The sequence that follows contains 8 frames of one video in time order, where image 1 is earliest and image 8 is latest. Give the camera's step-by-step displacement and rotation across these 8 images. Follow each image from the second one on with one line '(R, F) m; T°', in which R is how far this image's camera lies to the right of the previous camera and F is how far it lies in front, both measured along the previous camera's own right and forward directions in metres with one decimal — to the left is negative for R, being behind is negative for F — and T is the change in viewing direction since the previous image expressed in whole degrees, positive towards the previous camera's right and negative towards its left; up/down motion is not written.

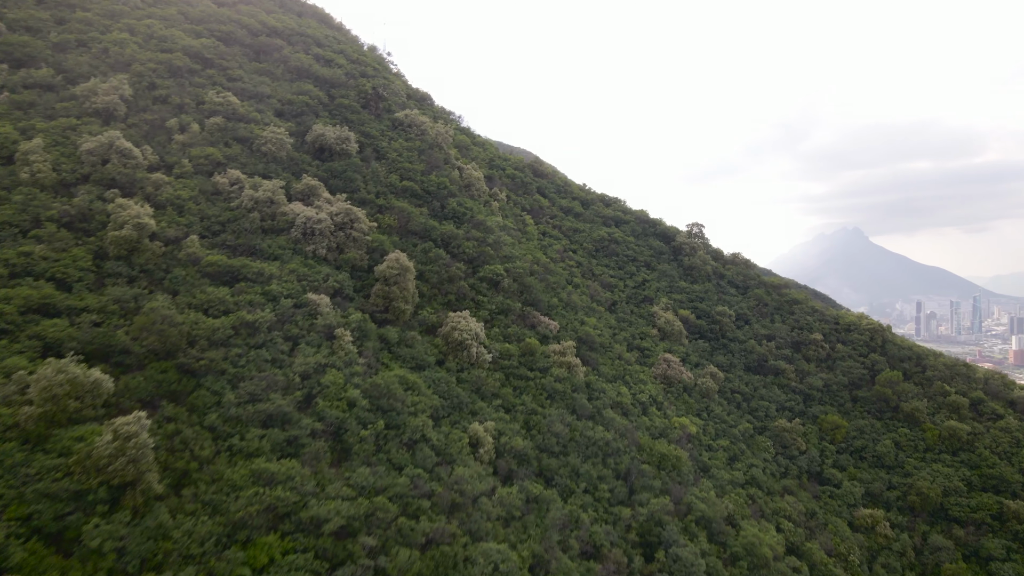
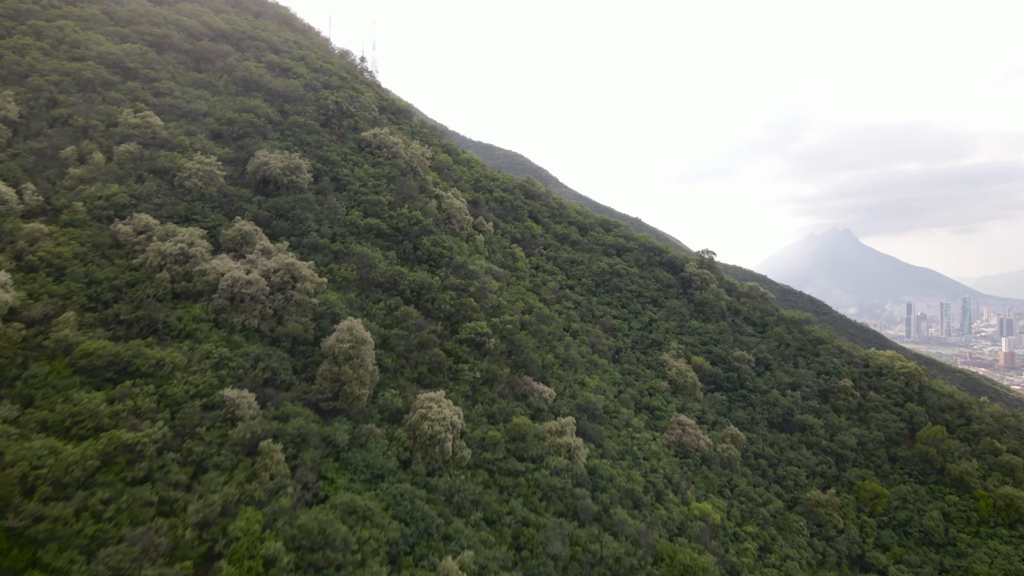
(+0.1, +4.0) m; +1°
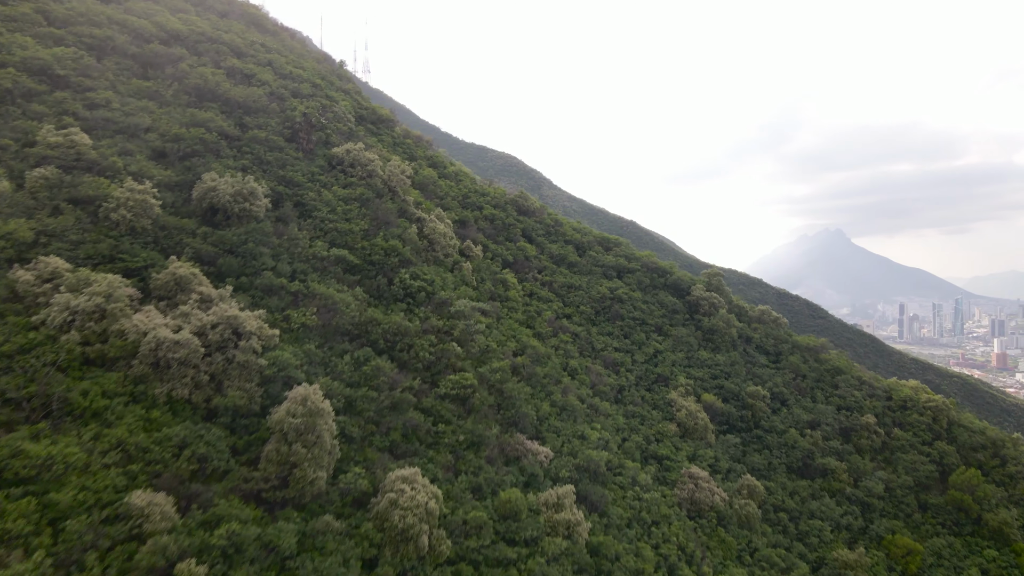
(+0.1, +2.6) m; 0°
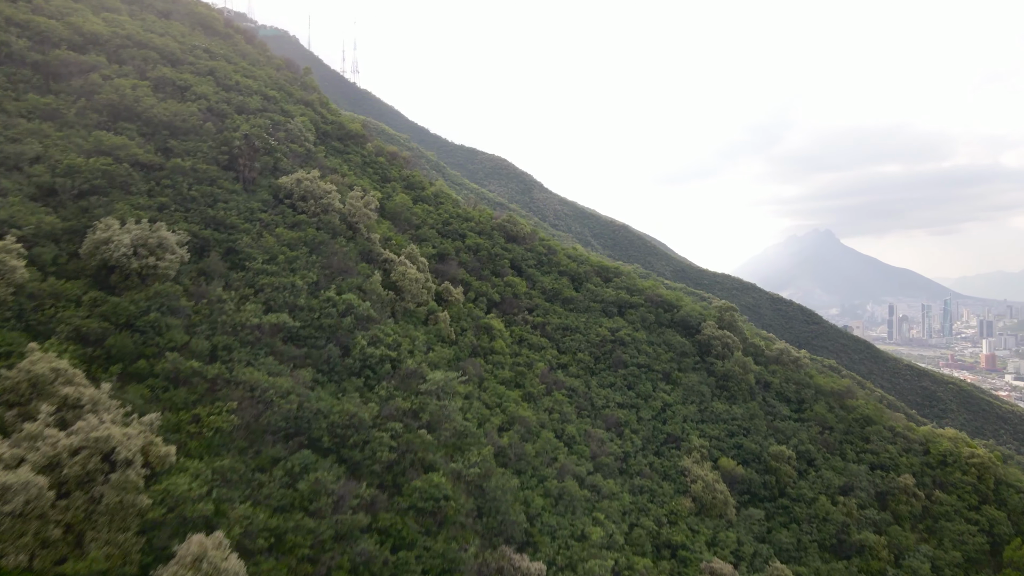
(+0.1, +3.4) m; +1°
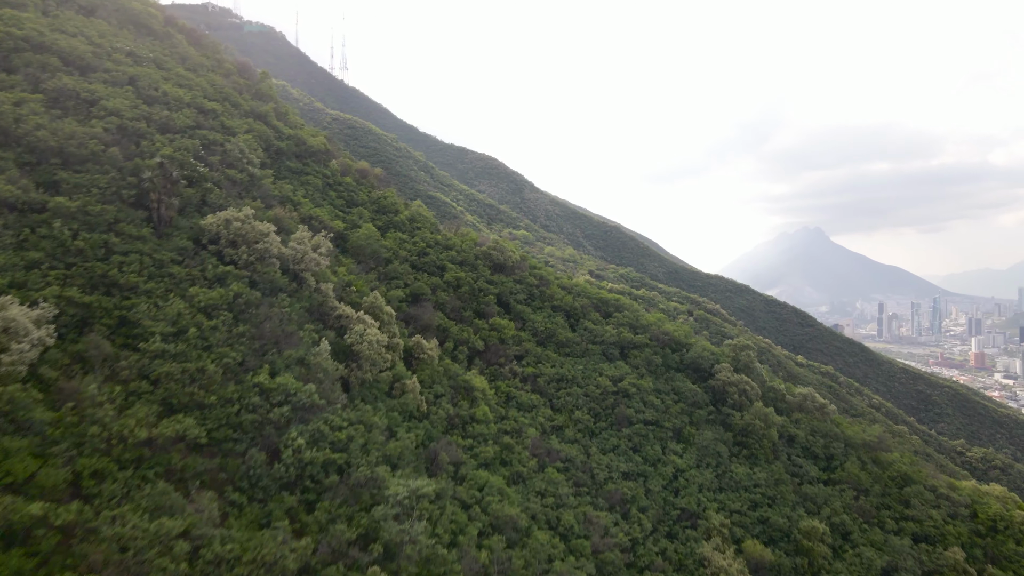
(+0.1, +3.3) m; +1°
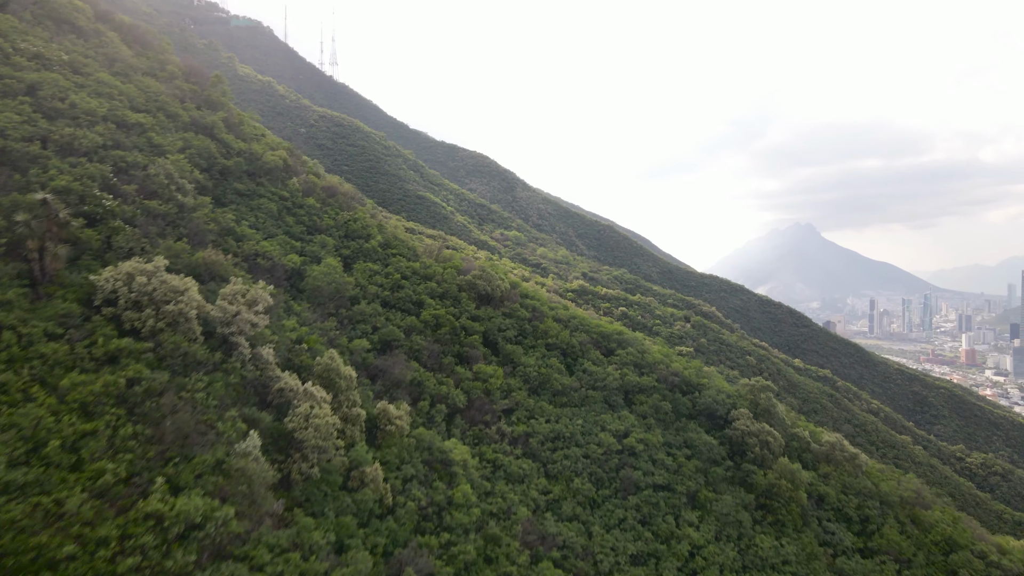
(+0.1, +2.9) m; +1°
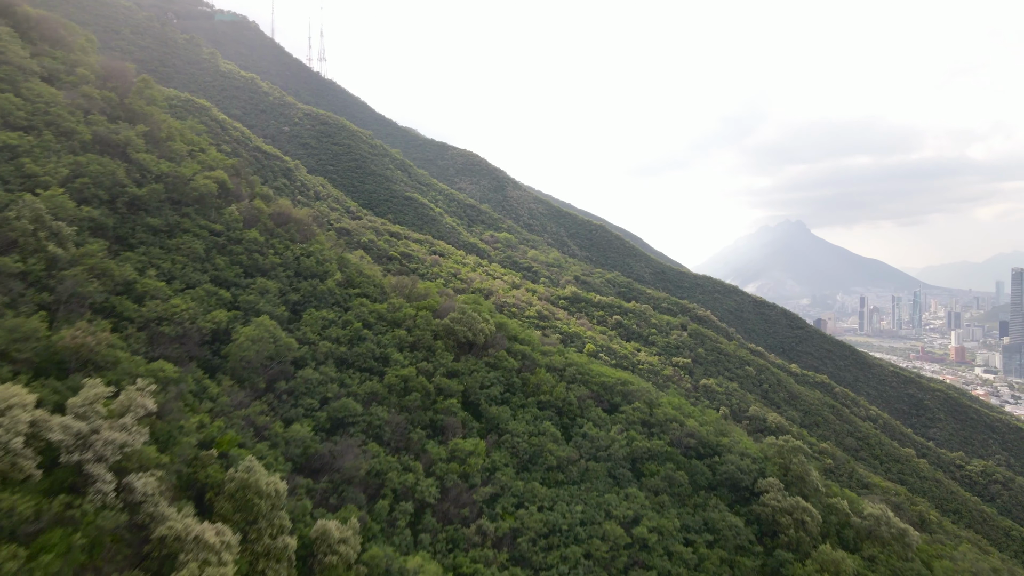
(+0.1, +3.3) m; +1°
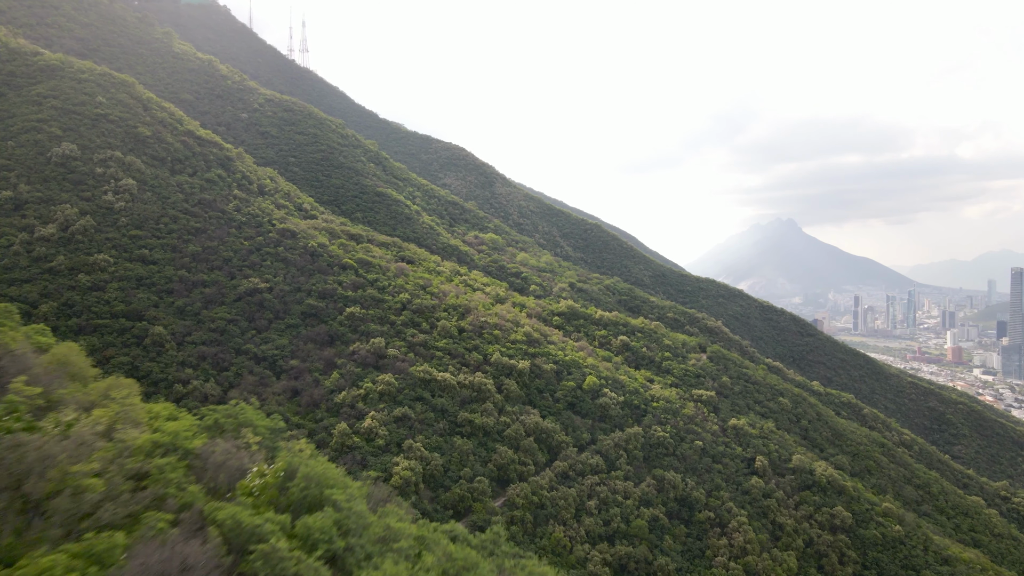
(+0.7, +13.6) m; +1°
